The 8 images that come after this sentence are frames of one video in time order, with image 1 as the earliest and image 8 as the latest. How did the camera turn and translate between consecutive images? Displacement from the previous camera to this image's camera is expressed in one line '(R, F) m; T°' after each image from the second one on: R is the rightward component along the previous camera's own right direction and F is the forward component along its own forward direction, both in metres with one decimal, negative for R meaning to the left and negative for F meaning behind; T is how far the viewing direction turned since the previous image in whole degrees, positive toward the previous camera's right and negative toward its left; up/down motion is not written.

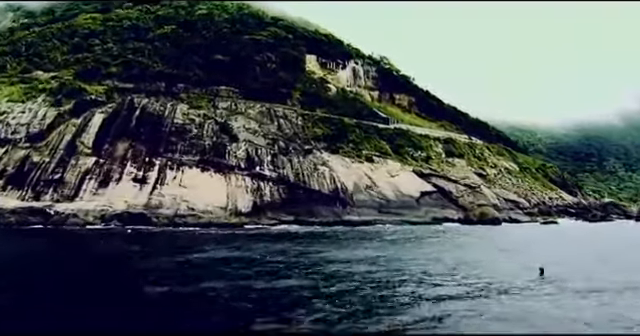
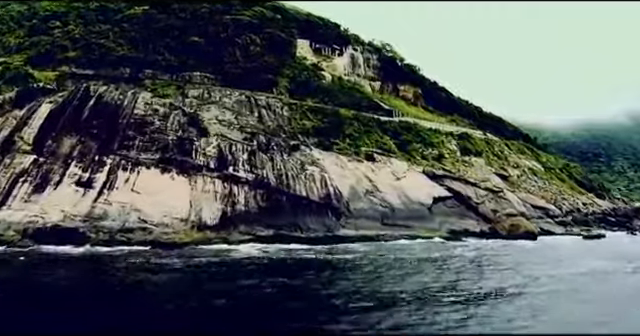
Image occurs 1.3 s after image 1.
(+2.1, +22.4) m; 0°
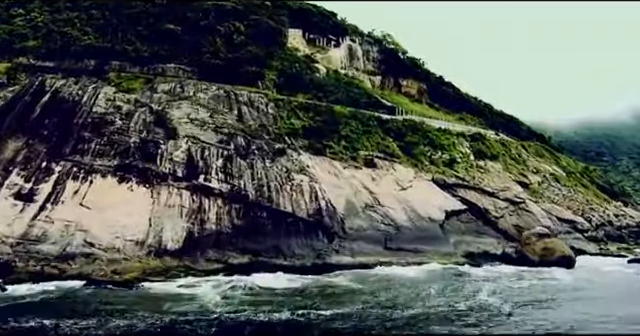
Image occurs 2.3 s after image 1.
(+1.4, +15.7) m; 0°
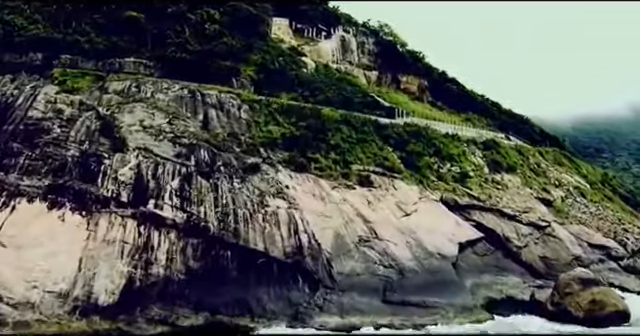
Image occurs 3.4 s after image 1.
(+1.5, +15.9) m; 0°
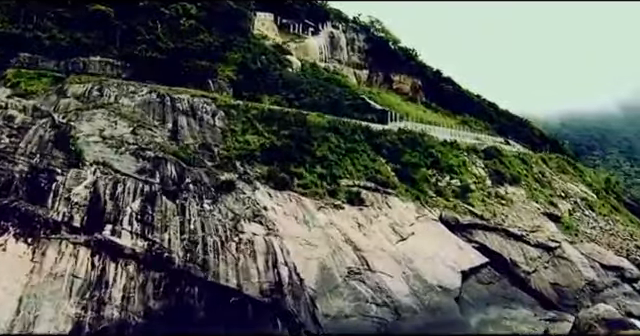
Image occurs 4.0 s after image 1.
(+0.6, +8.0) m; +1°
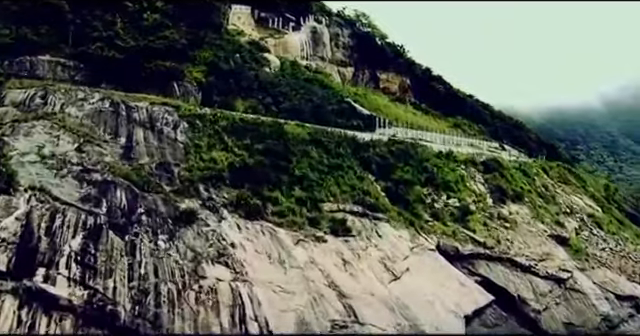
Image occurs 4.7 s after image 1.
(+0.4, +8.8) m; +2°
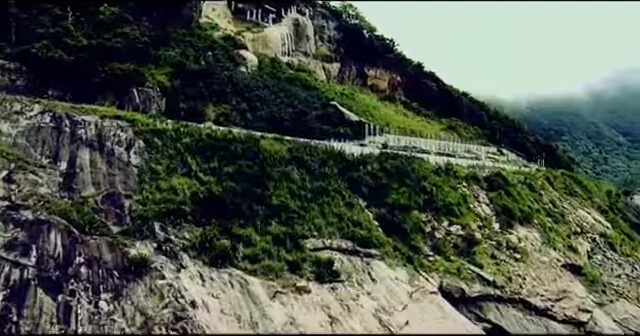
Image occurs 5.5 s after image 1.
(+0.2, +8.8) m; +2°
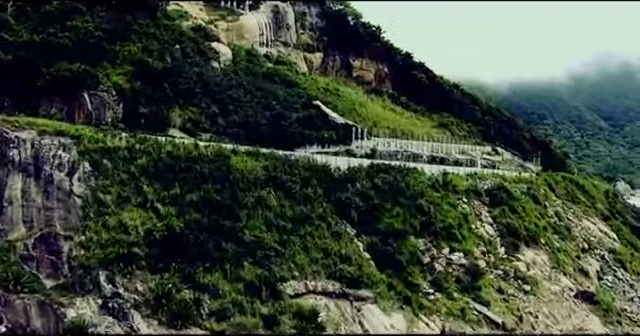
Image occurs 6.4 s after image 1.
(0.0, +7.6) m; +2°
